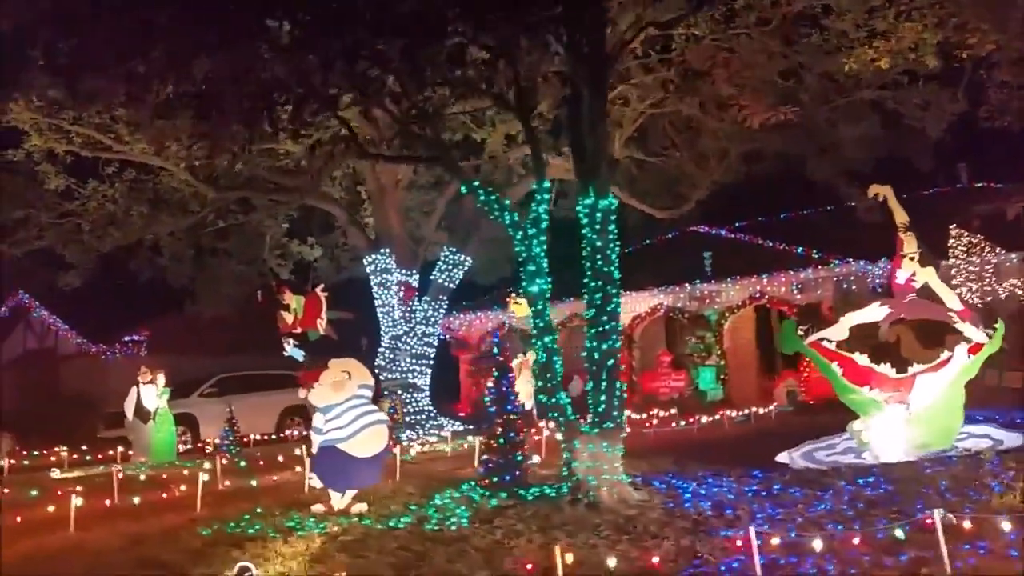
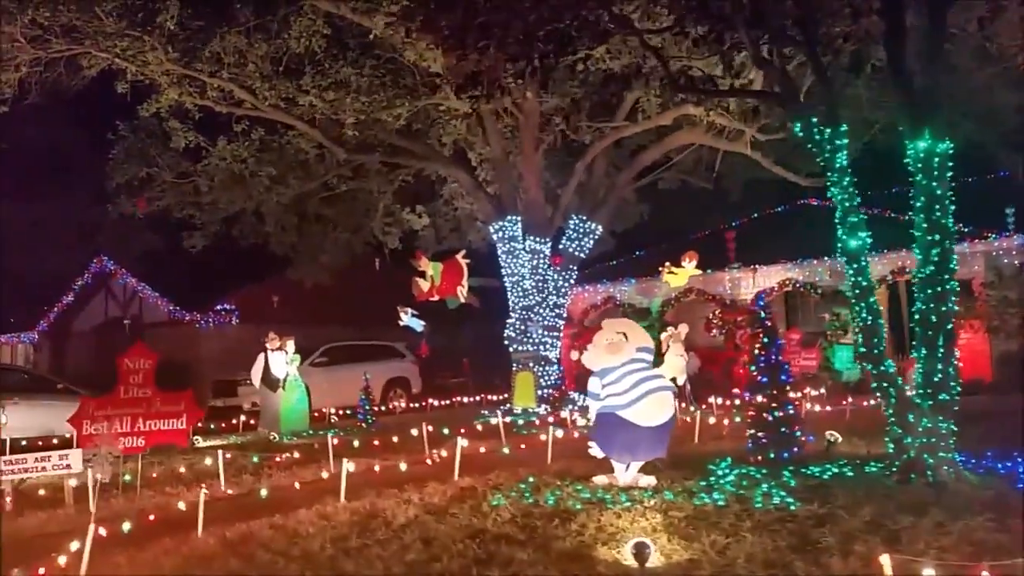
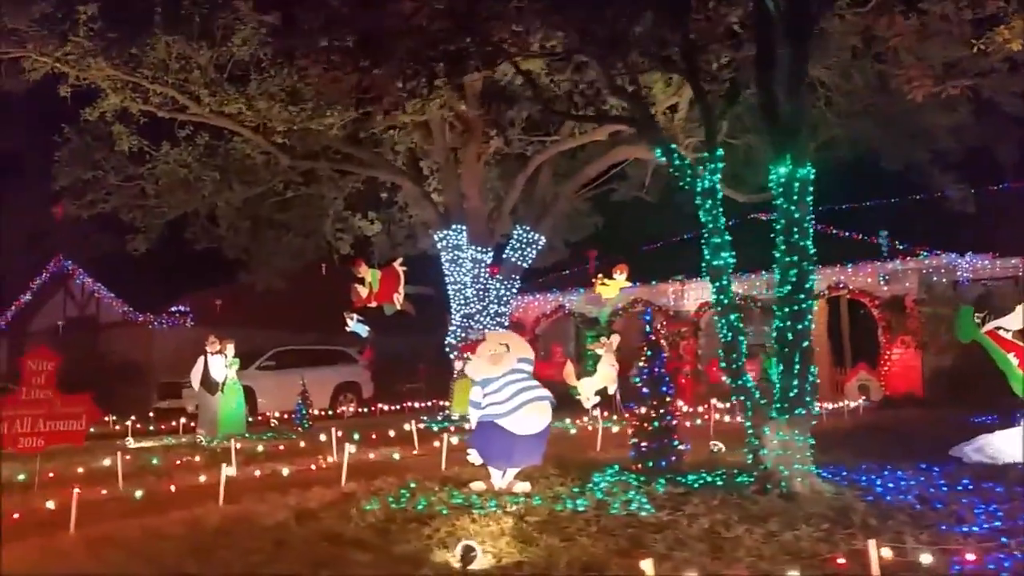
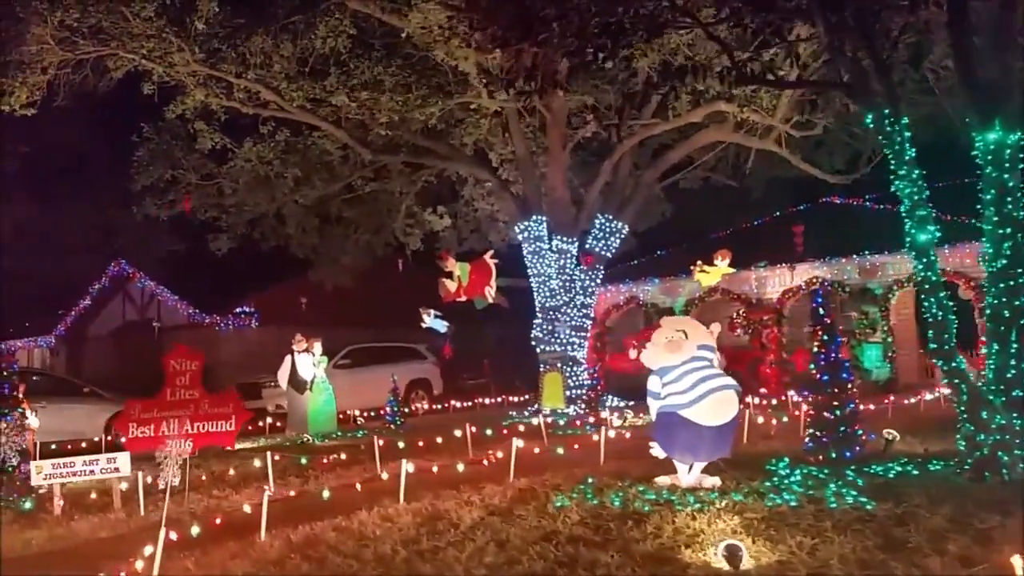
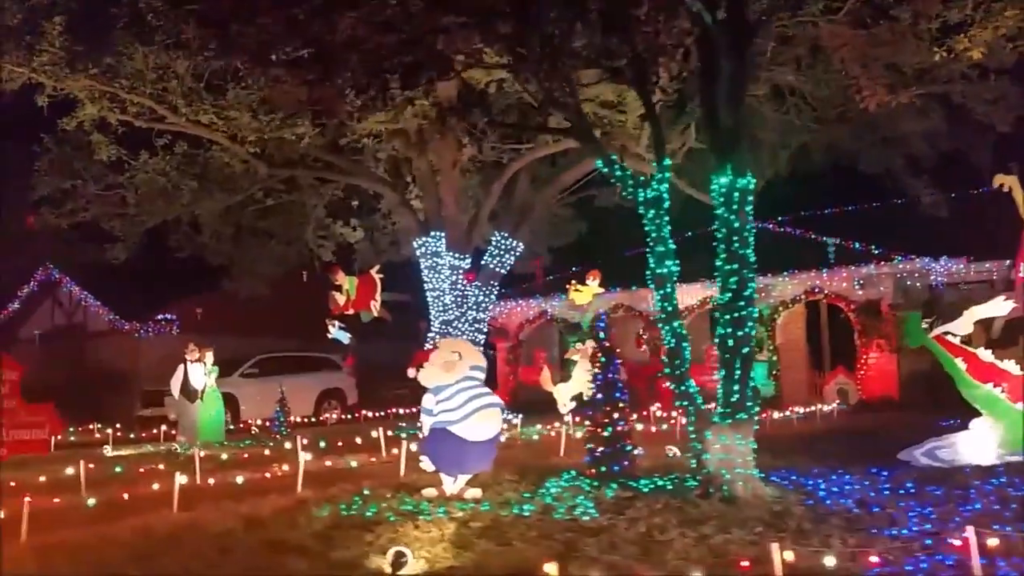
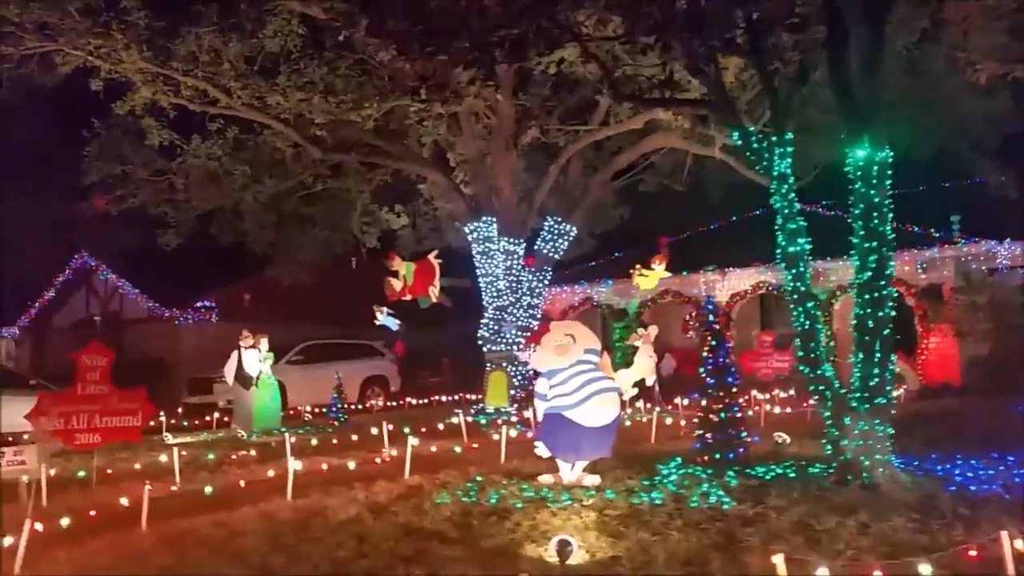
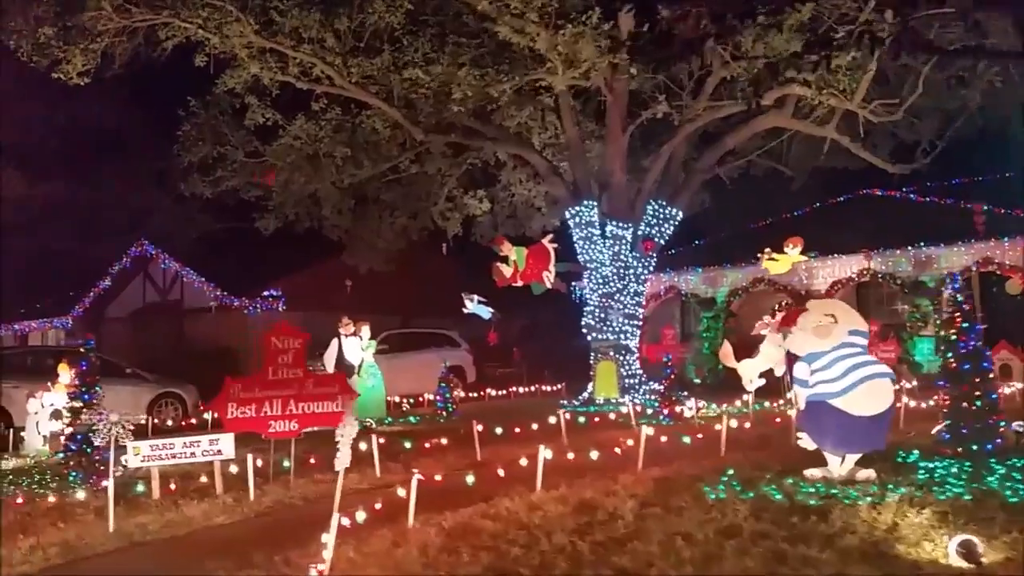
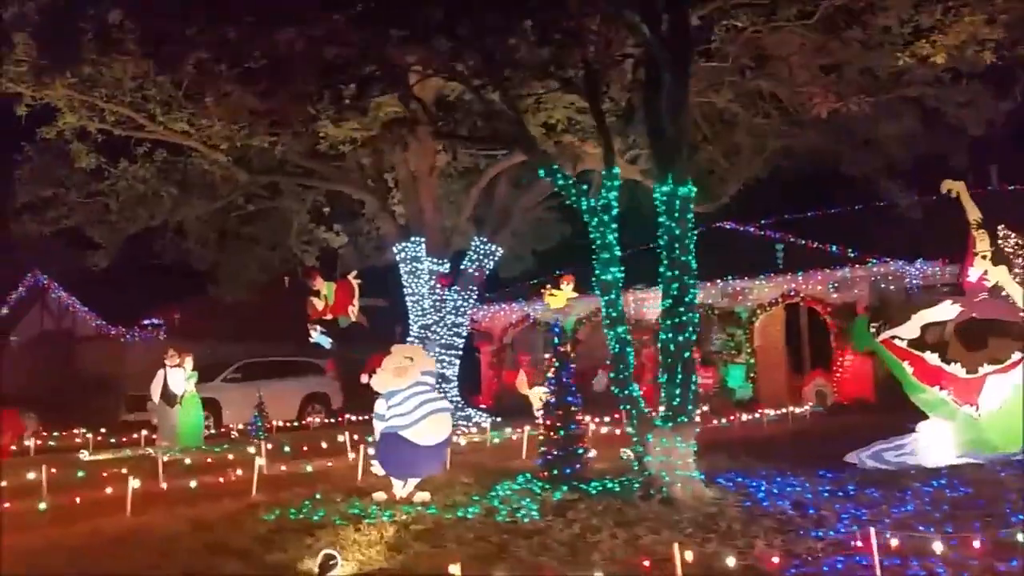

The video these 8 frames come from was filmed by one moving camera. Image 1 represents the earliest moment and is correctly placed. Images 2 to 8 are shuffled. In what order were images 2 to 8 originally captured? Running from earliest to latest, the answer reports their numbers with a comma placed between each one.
8, 5, 3, 6, 2, 4, 7
